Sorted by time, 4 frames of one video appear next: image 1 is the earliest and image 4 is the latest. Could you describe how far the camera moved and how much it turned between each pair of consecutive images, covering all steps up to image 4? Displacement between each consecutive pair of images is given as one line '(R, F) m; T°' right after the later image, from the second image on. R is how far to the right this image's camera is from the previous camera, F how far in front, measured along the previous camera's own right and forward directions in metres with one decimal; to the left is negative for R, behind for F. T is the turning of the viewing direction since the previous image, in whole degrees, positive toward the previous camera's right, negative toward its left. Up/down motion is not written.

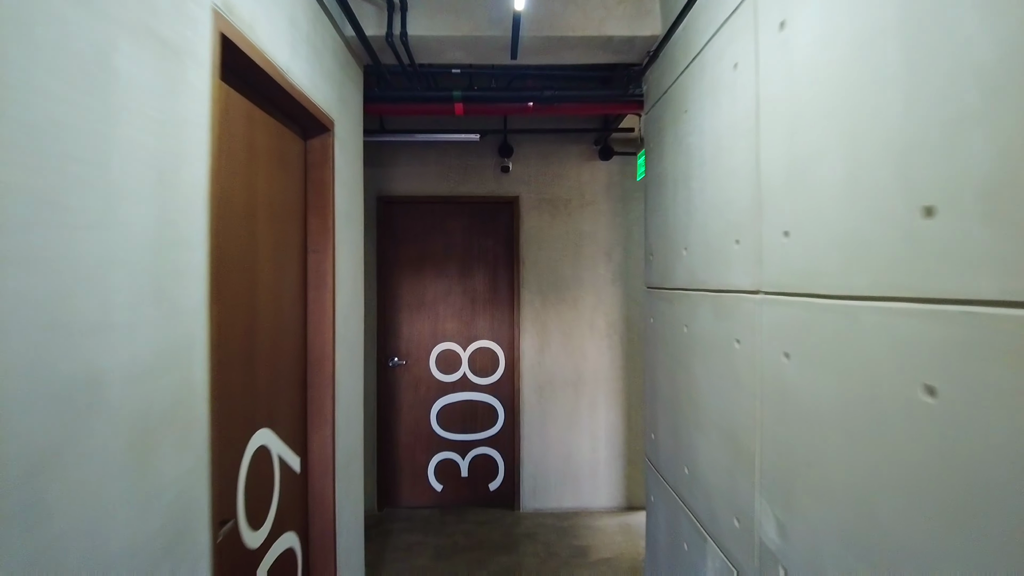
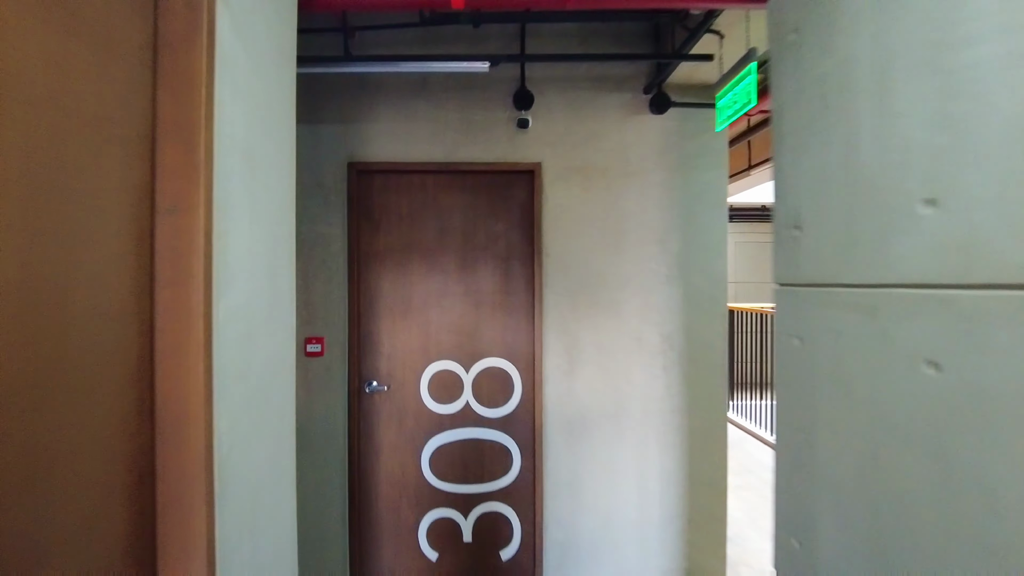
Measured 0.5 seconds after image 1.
(-0.1, +1.1) m; 0°
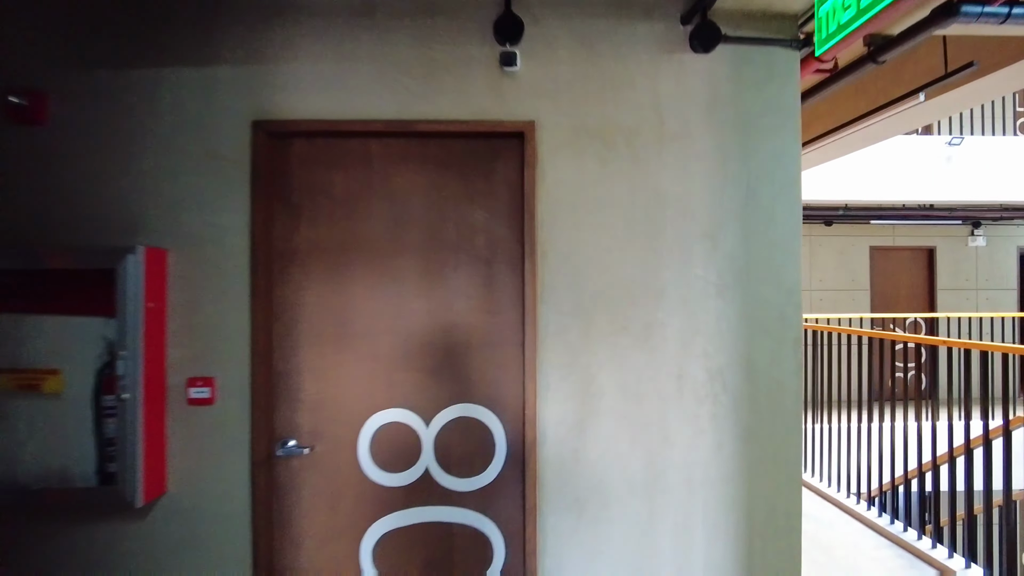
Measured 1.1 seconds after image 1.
(0.0, +0.9) m; +1°
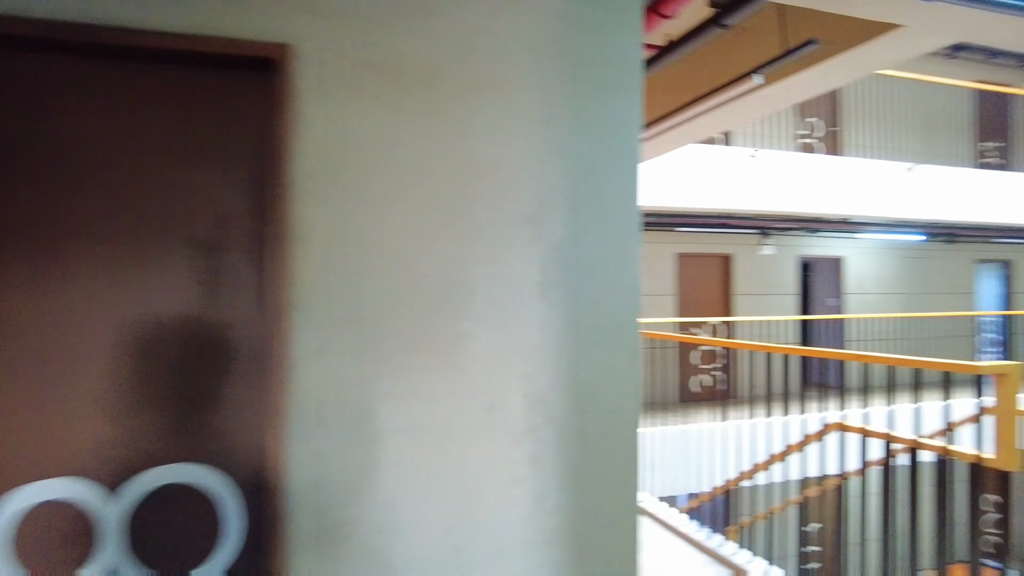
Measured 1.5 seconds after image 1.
(+0.2, +0.6) m; +15°
